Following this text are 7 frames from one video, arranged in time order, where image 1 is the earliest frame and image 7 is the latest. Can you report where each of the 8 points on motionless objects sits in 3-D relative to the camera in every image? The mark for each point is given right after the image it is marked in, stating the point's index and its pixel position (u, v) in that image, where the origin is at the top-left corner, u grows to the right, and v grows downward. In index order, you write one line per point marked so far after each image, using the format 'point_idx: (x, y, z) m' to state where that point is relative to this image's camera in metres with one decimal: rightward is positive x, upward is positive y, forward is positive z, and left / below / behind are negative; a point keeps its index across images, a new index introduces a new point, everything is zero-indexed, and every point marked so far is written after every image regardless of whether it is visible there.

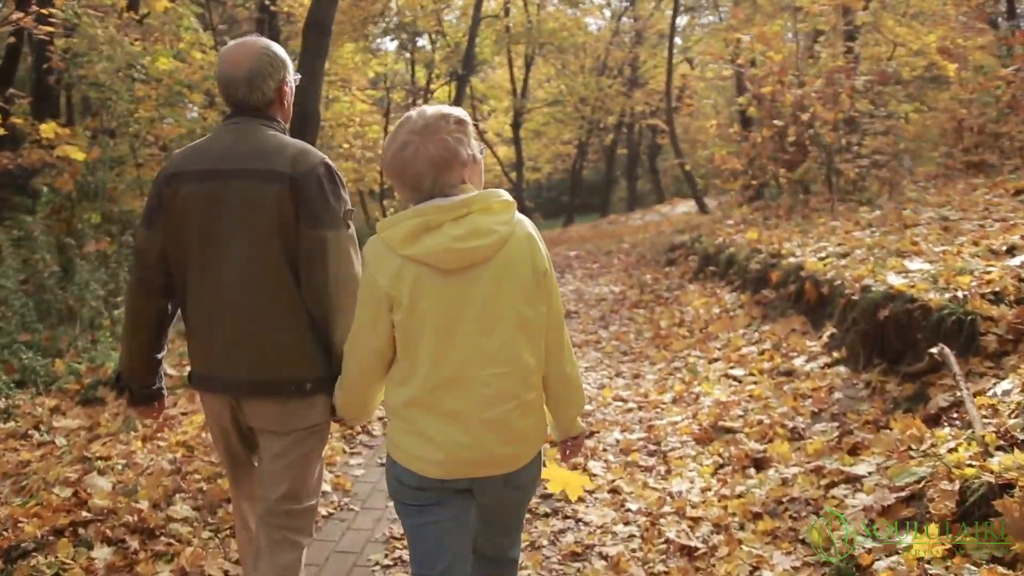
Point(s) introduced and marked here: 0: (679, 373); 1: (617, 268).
0: (+1.6, -0.8, +7.9) m
1: (+2.2, +0.4, +17.3) m
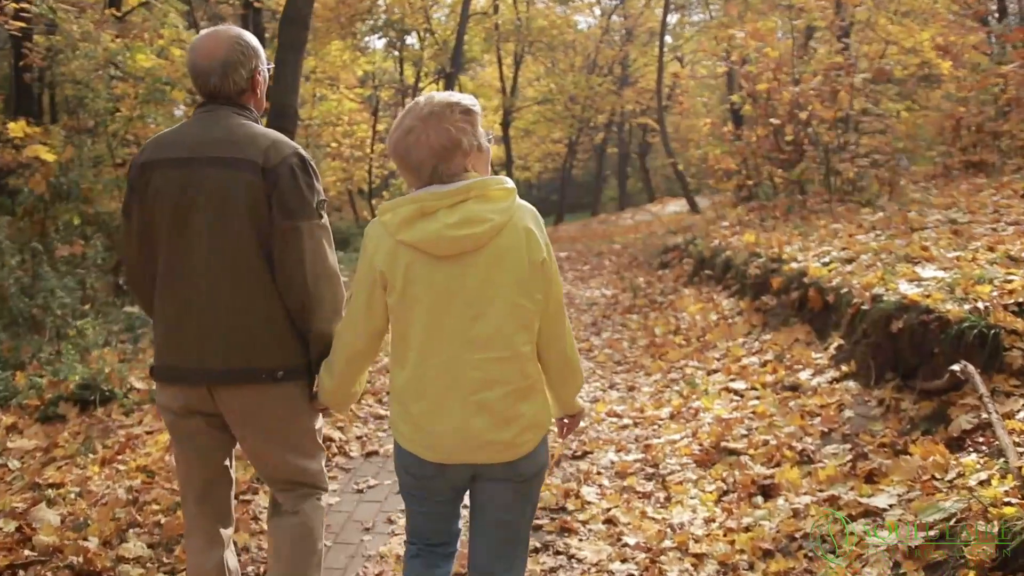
0: (+1.5, -0.9, +7.5) m
1: (+1.9, +0.4, +16.9) m
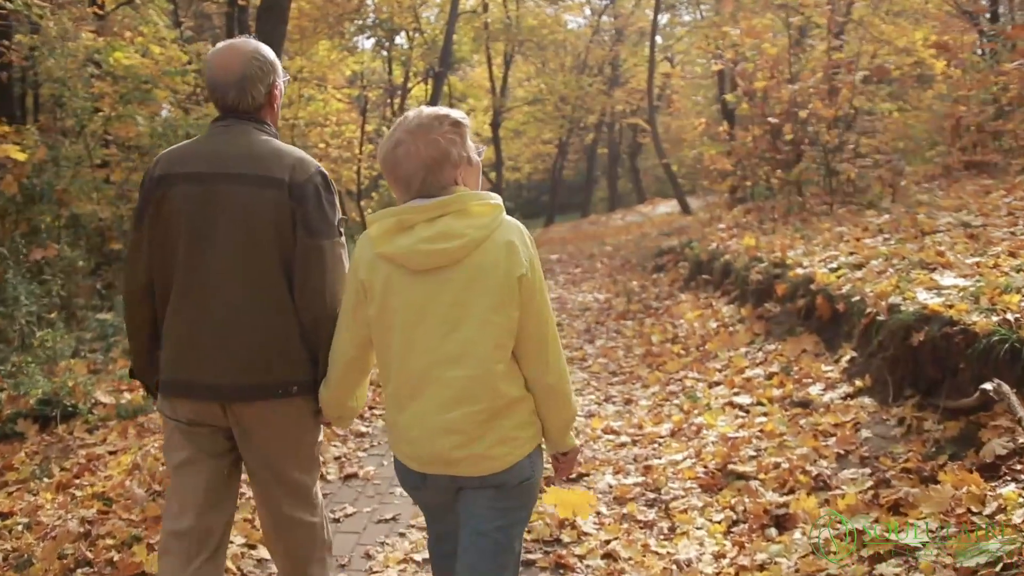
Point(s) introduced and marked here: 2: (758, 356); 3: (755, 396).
0: (+1.4, -0.9, +7.0) m
1: (+1.7, +0.3, +16.5) m
2: (+2.1, -0.6, +7.3) m
3: (+1.9, -0.8, +6.4) m
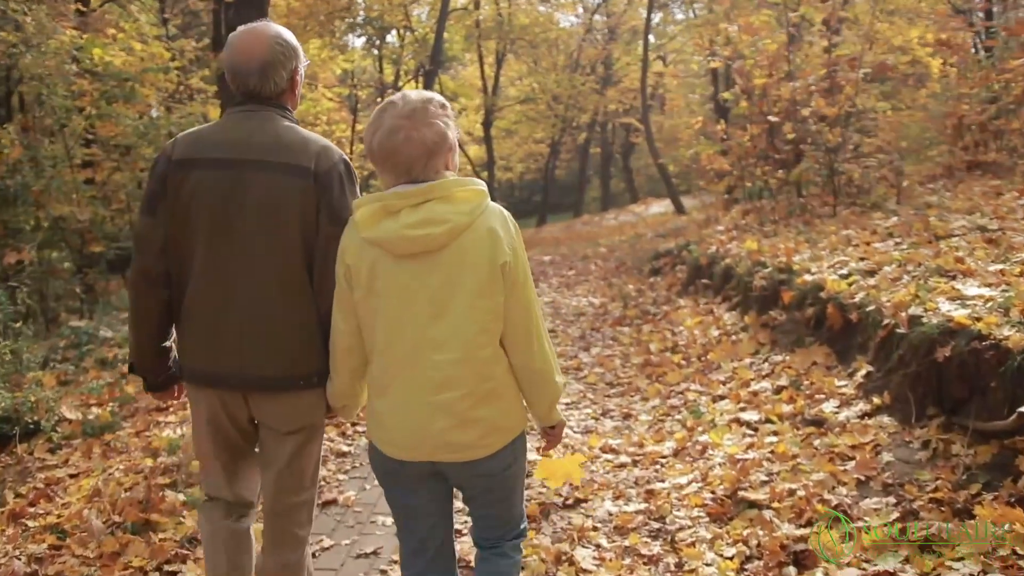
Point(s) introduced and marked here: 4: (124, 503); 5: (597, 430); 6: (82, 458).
0: (+1.3, -1.0, +6.6) m
1: (+1.6, +0.2, +16.1) m
2: (+2.1, -0.7, +6.9) m
3: (+1.8, -0.9, +6.0) m
4: (-2.4, -1.3, +5.1) m
5: (+0.7, -1.1, +6.7) m
6: (-3.2, -1.3, +6.3) m
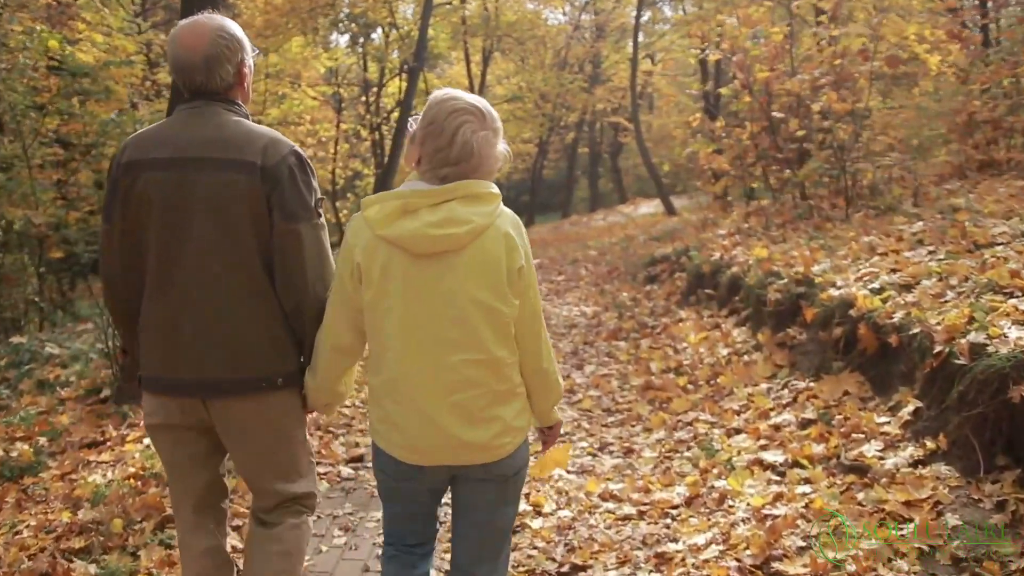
0: (+1.2, -1.1, +5.8) m
1: (+1.3, +0.1, +15.2) m
2: (+2.0, -0.8, +6.0) m
3: (+1.7, -1.0, +5.1) m
4: (-2.4, -1.4, +4.2) m
5: (+0.6, -1.3, +5.8) m
6: (-3.3, -1.4, +5.4) m
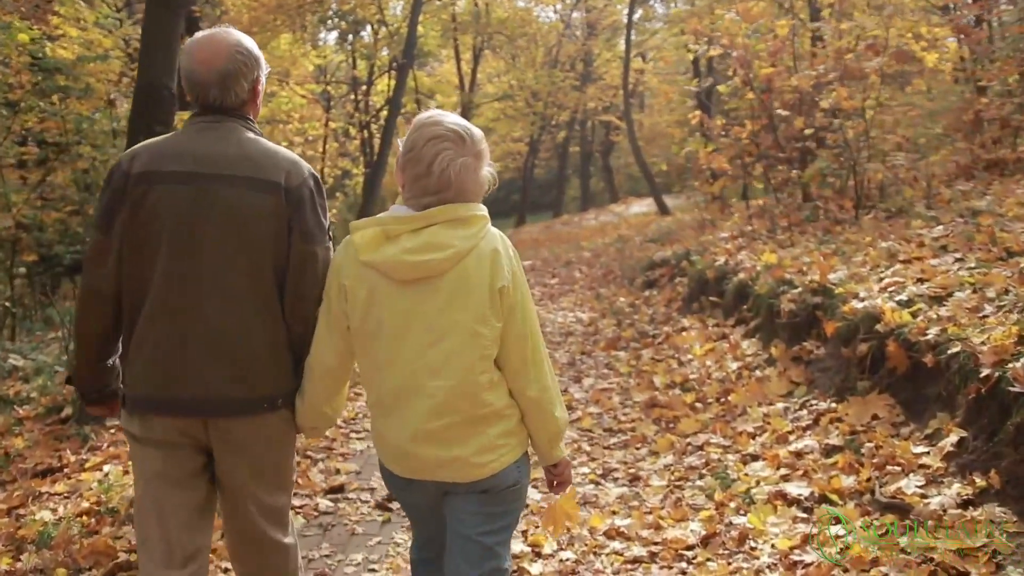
0: (+1.2, -1.2, +5.2) m
1: (+1.2, 0.0, +14.7) m
2: (+1.9, -0.9, +5.5) m
3: (+1.7, -1.1, +4.6) m
4: (-2.5, -1.5, +3.6) m
5: (+0.5, -1.3, +5.3) m
6: (-3.4, -1.5, +4.8) m
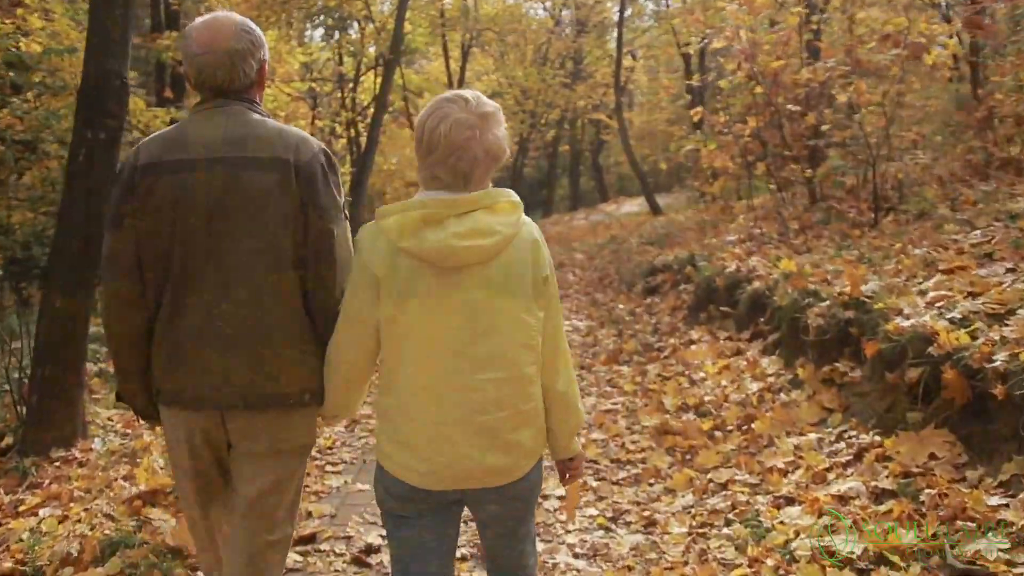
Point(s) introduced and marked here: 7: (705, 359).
0: (+1.2, -1.3, +4.5) m
1: (+1.1, 0.0, +14.0) m
2: (+1.9, -1.0, +4.8) m
3: (+1.7, -1.2, +3.9) m
4: (-2.4, -1.6, +2.9) m
5: (+0.5, -1.4, +4.5) m
6: (-3.4, -1.6, +4.0) m
7: (+1.7, -0.6, +7.4) m
